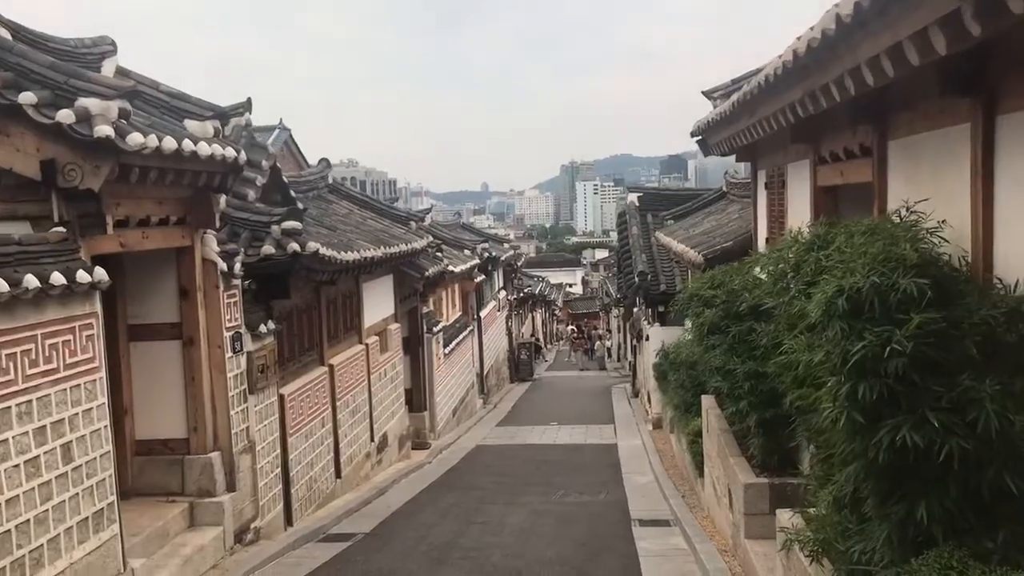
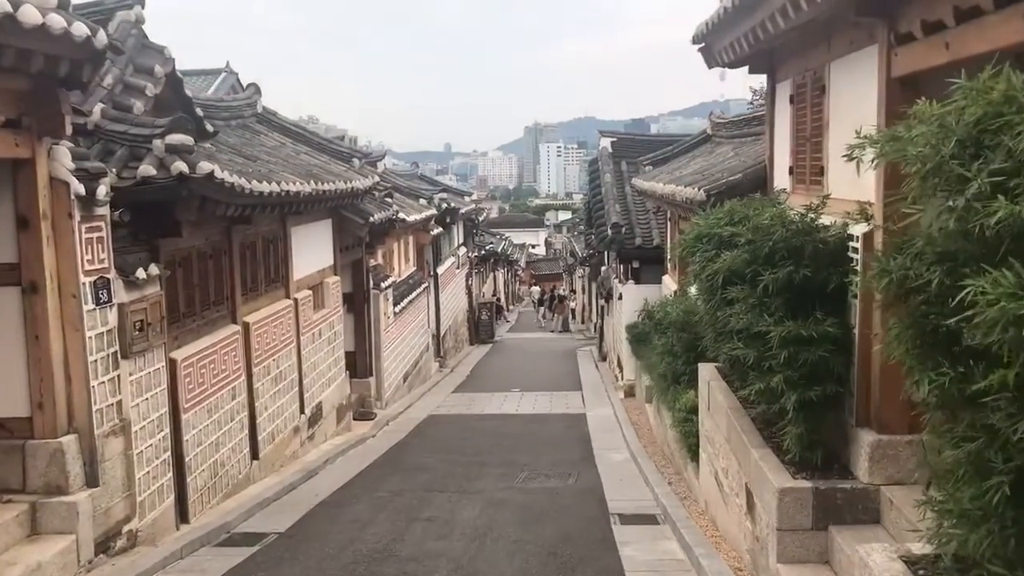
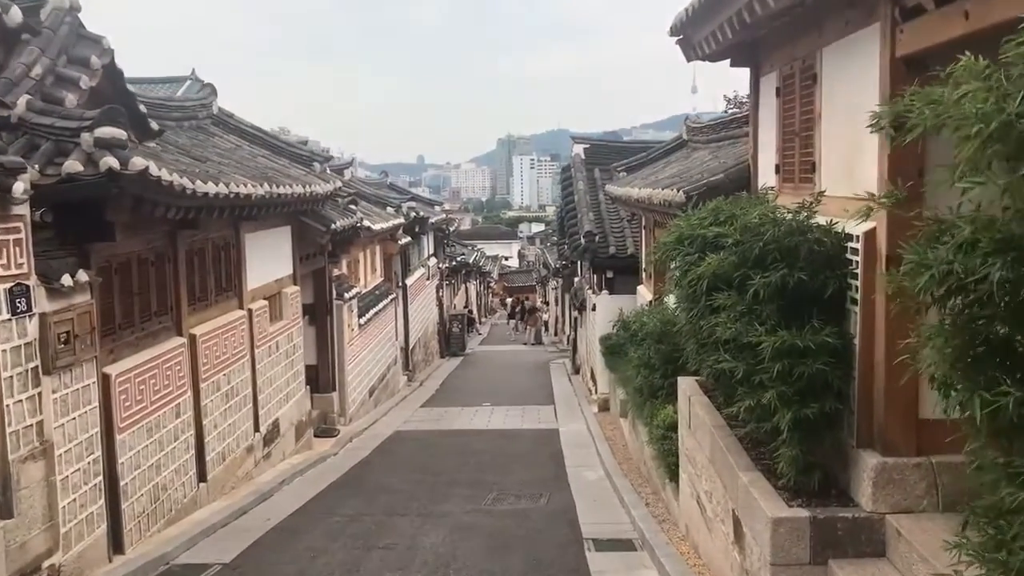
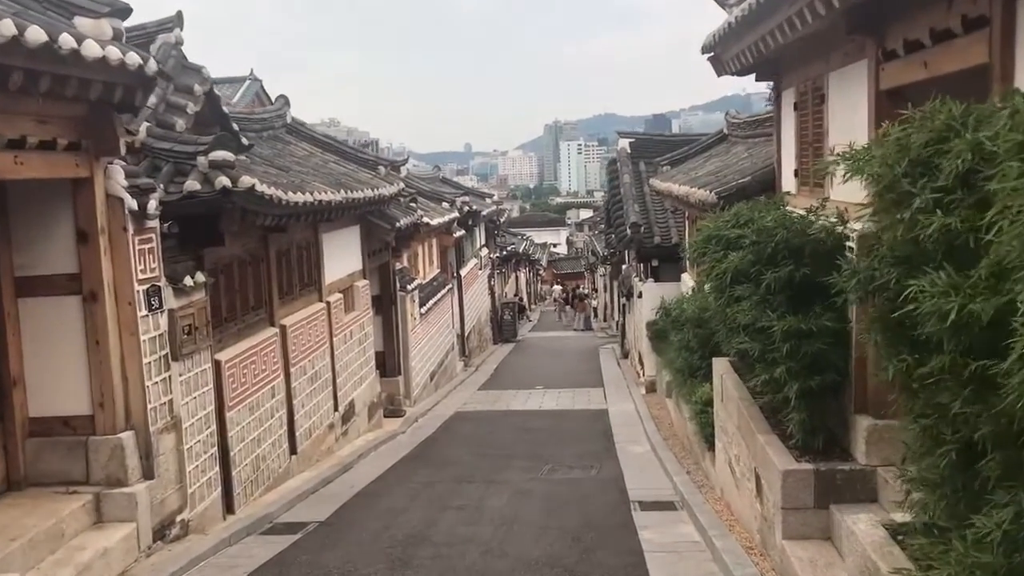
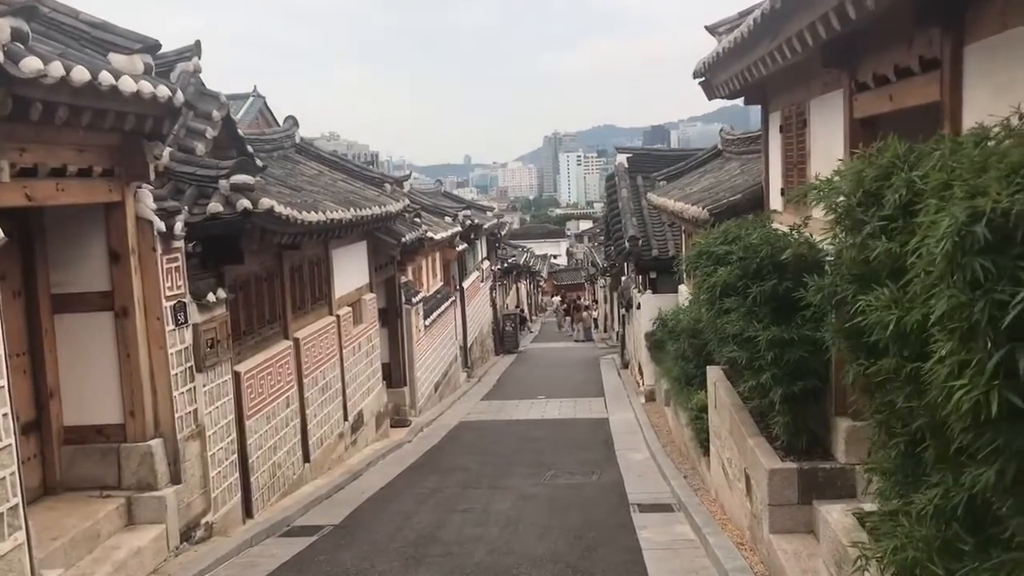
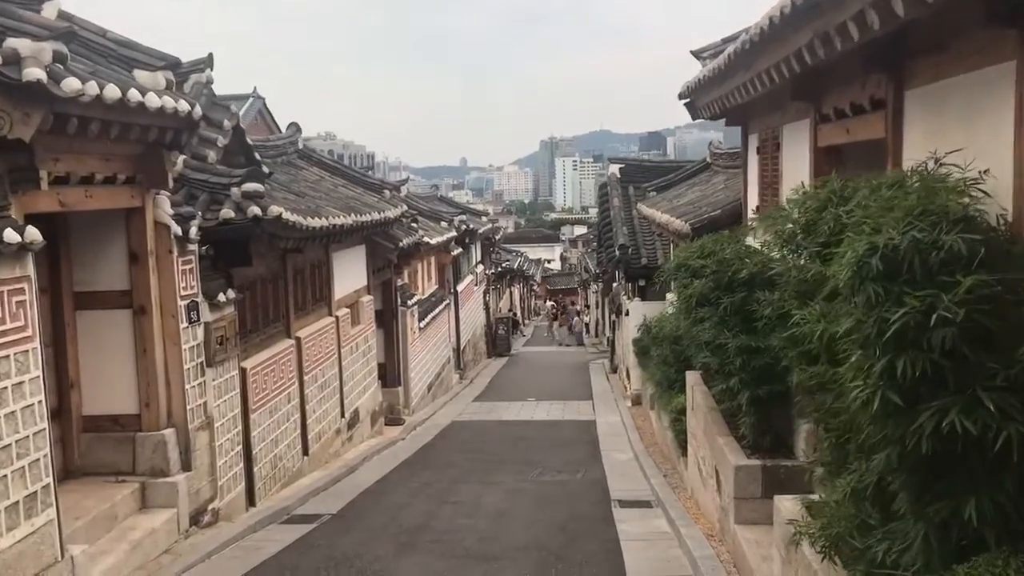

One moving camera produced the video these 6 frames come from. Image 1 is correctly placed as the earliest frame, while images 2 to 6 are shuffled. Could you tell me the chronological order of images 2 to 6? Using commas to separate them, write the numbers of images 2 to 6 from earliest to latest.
6, 5, 4, 2, 3
